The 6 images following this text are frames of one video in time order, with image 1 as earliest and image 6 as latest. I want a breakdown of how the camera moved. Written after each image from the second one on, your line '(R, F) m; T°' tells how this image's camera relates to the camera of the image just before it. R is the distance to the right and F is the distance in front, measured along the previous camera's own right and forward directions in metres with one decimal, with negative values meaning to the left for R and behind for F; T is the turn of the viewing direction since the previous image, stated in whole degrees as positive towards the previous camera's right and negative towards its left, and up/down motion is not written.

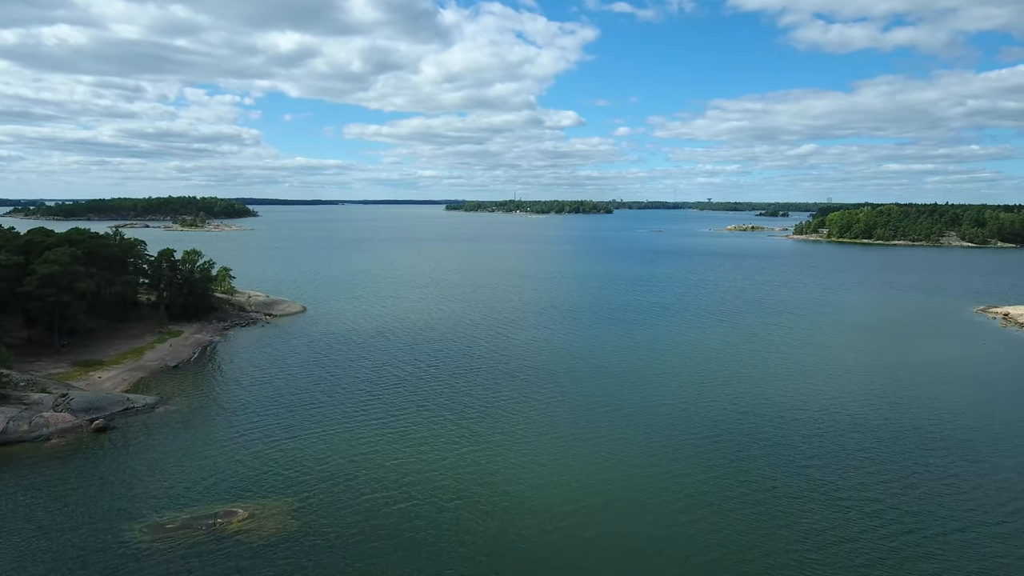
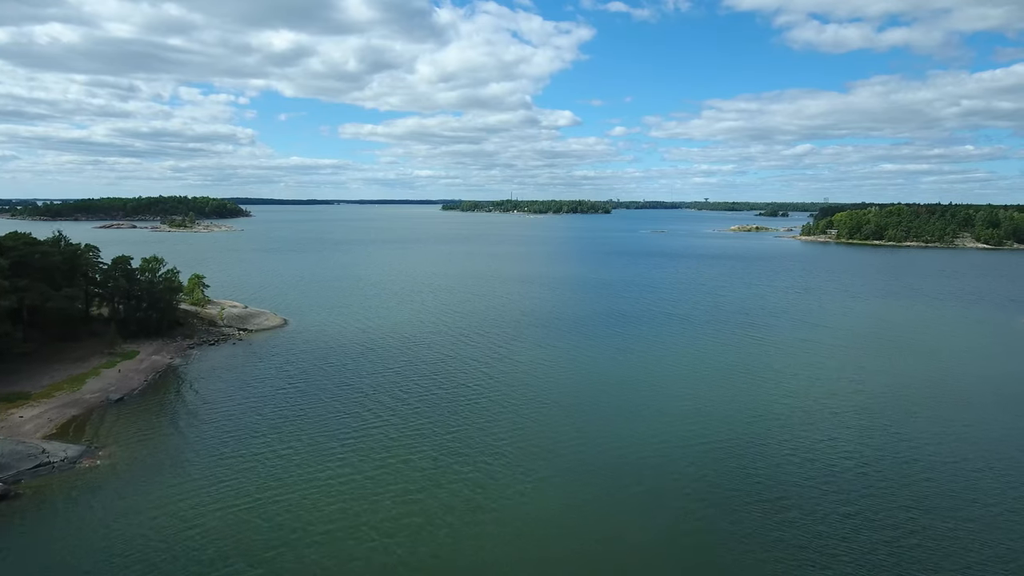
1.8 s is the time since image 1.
(-0.9, +7.1) m; 0°
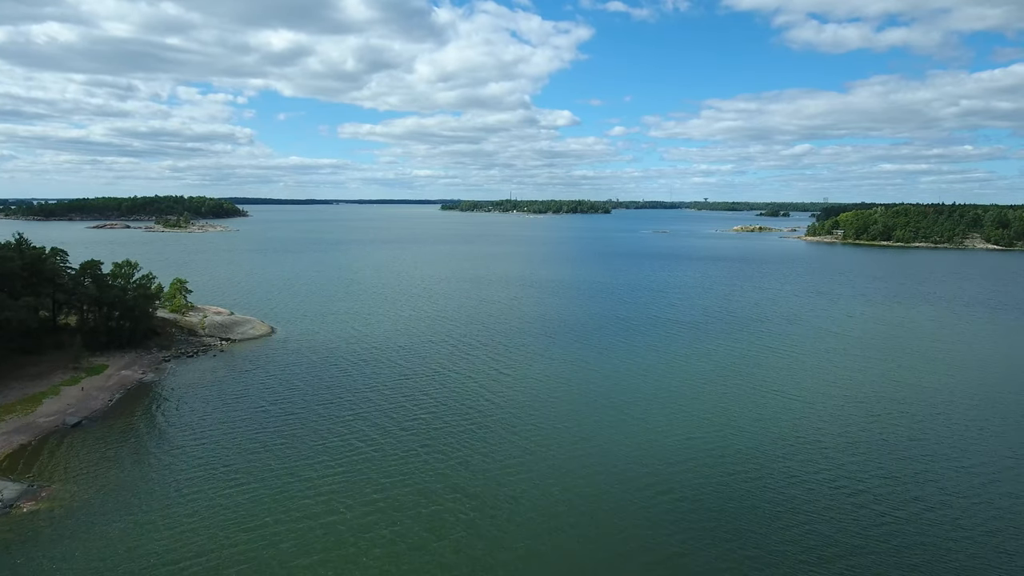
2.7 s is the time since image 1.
(-0.4, +3.9) m; 0°
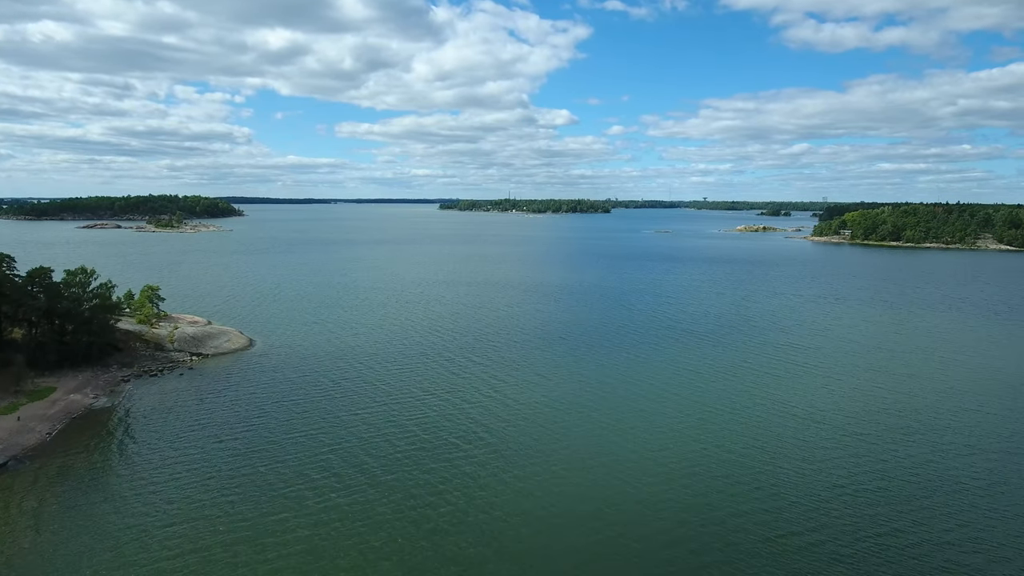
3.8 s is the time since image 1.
(-0.4, +5.1) m; 0°
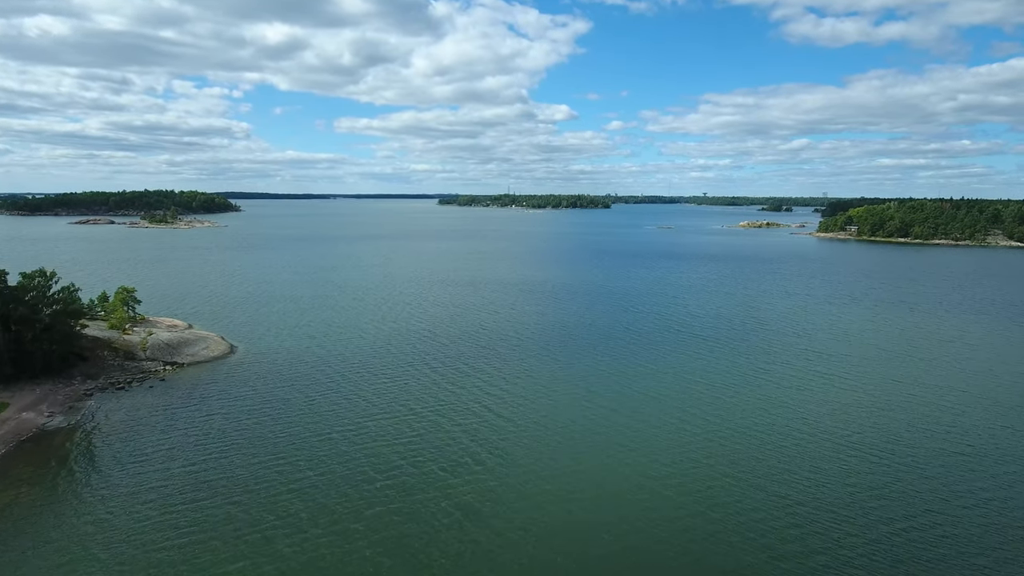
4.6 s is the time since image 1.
(-0.2, +3.7) m; 0°
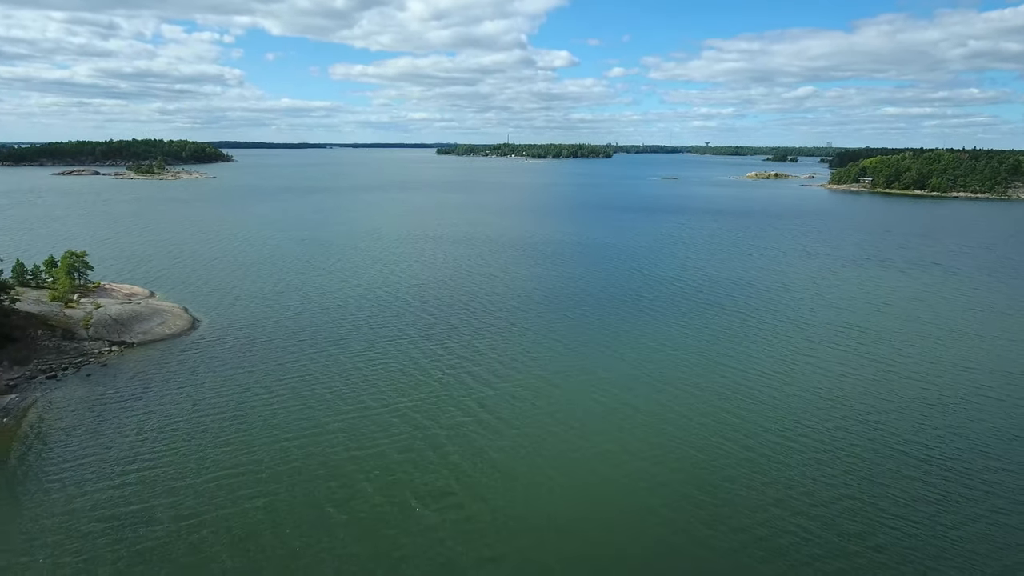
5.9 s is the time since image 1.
(-0.2, +6.1) m; 0°
